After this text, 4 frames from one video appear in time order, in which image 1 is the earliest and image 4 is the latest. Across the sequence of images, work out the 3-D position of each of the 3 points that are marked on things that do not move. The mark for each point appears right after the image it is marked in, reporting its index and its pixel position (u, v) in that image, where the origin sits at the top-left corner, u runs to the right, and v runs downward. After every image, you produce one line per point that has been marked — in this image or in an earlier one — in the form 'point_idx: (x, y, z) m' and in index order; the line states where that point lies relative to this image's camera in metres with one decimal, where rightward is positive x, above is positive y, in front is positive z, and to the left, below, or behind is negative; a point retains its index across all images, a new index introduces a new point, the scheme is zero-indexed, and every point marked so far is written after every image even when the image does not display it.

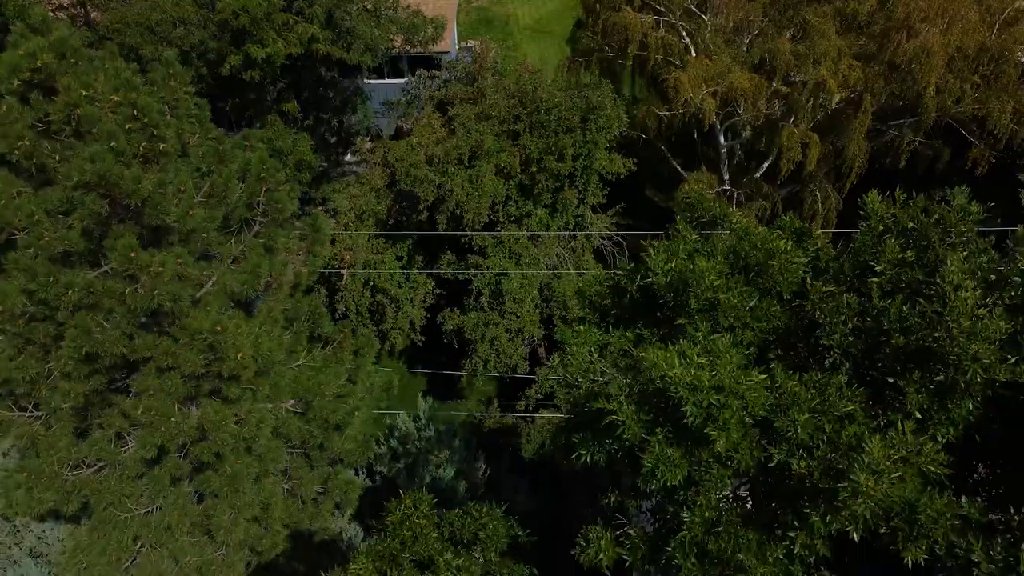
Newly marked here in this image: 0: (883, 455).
0: (+1.7, -0.8, +3.6) m
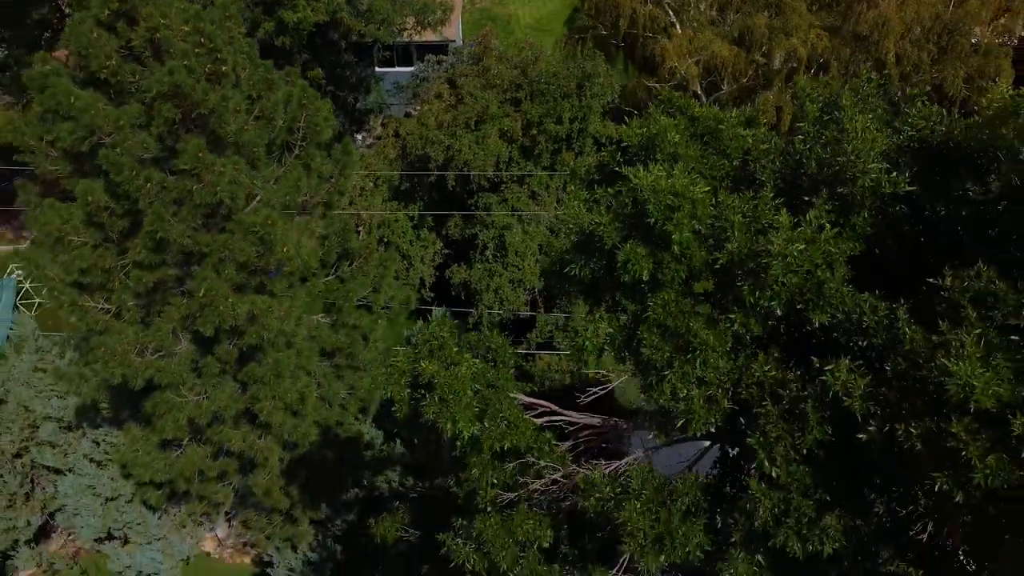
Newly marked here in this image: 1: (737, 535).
0: (+1.8, +0.3, +4.9) m
1: (+1.4, -1.5, +4.8) m
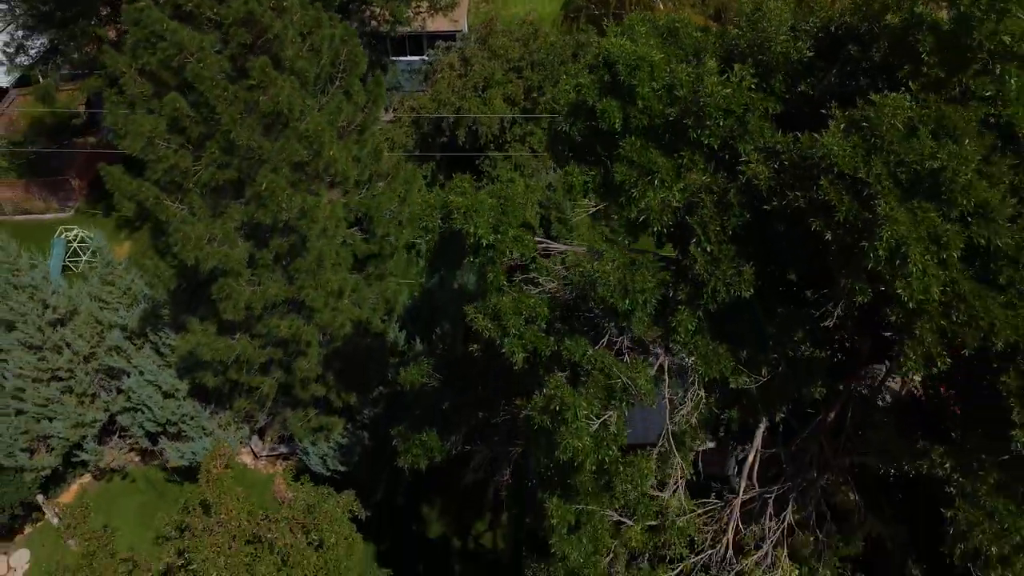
0: (+1.8, +1.7, +6.7) m
1: (+1.4, -0.1, +6.6) m
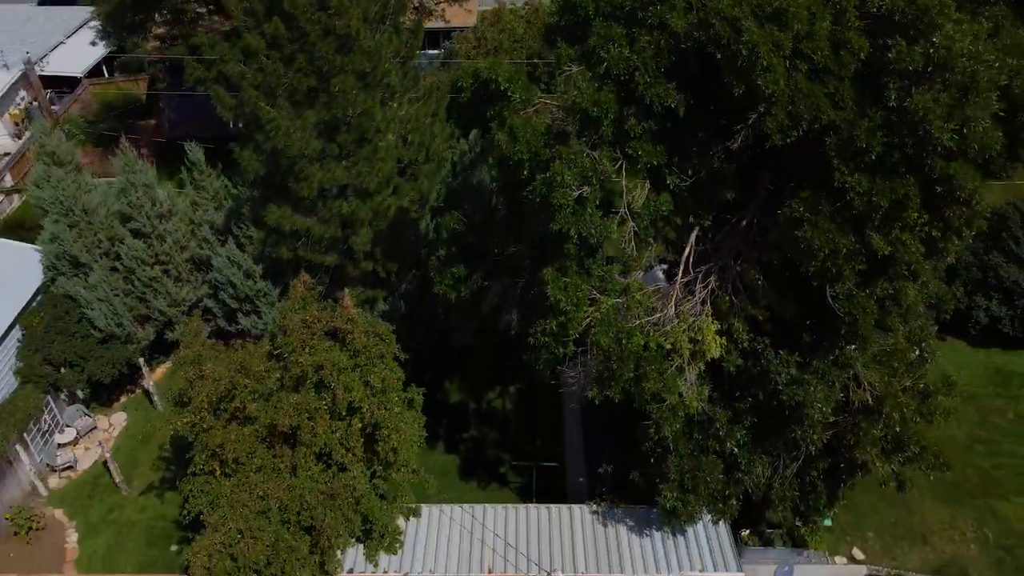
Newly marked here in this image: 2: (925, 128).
0: (+2.0, +4.0, +10.3) m
1: (+1.5, +2.2, +10.0) m
2: (+4.5, +1.7, +8.6) m
